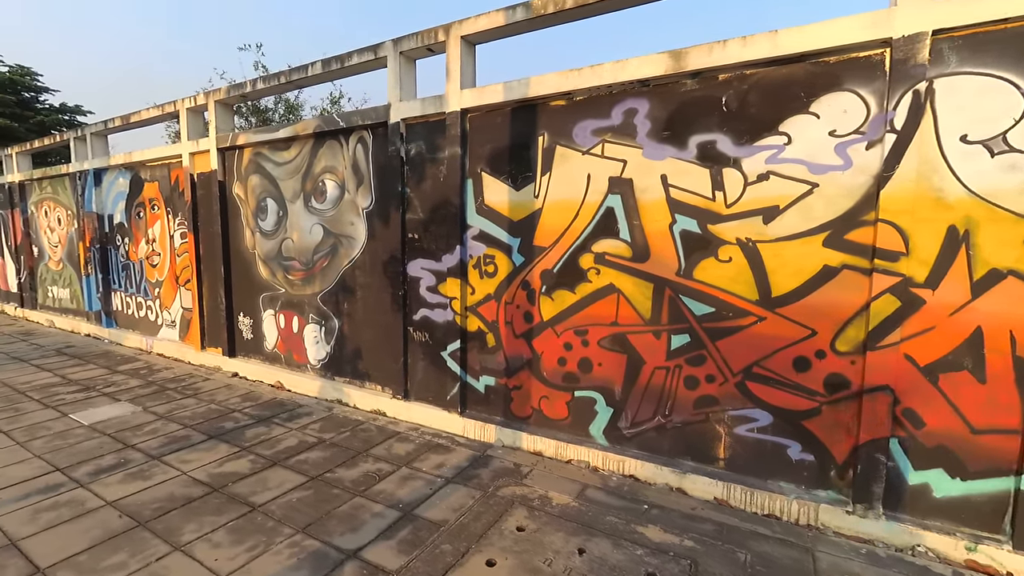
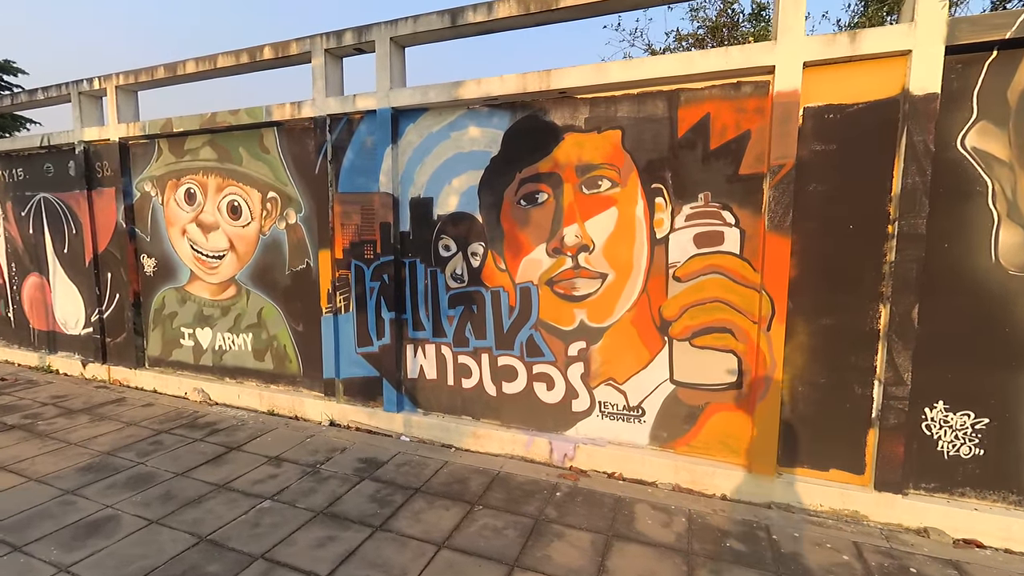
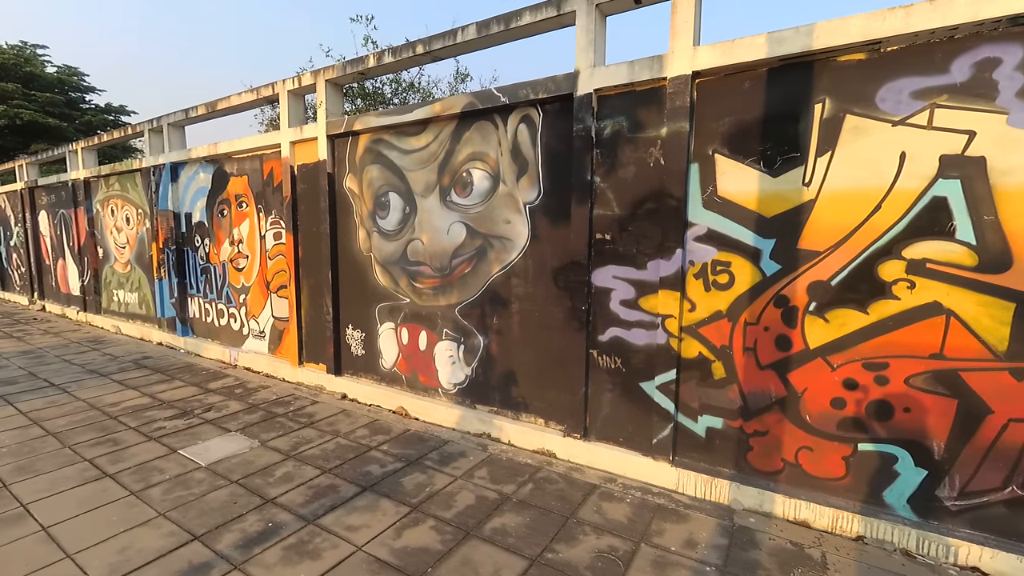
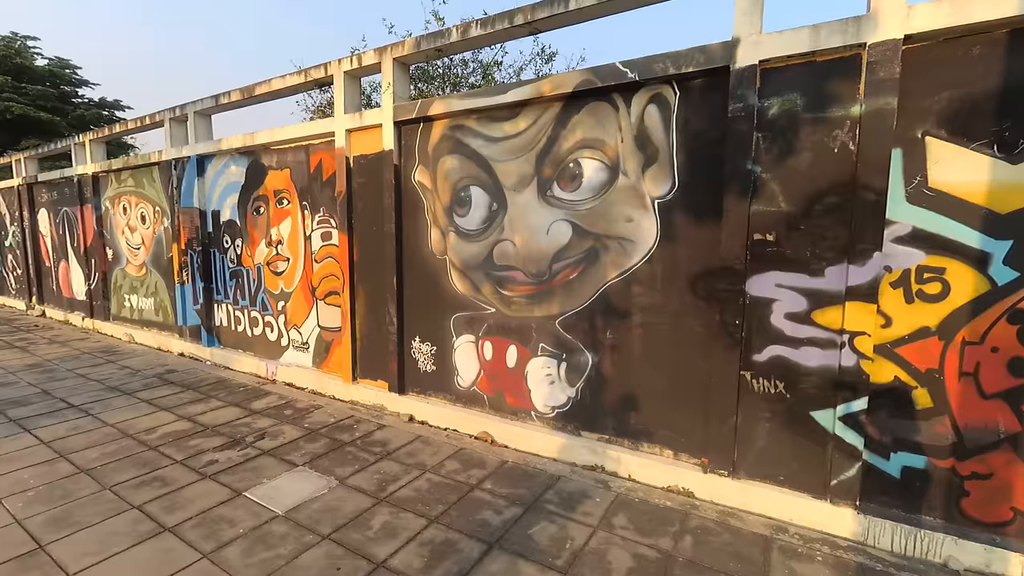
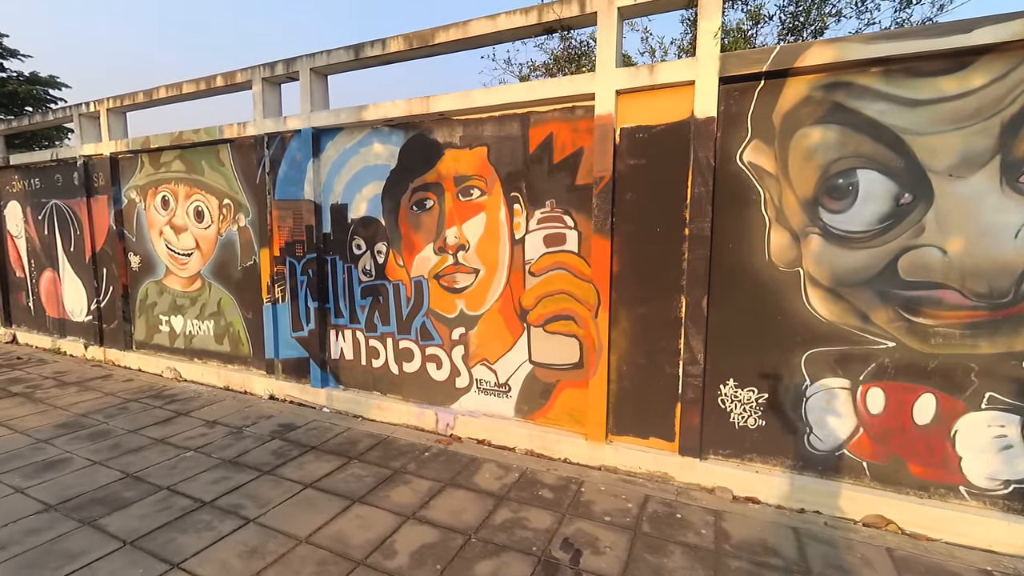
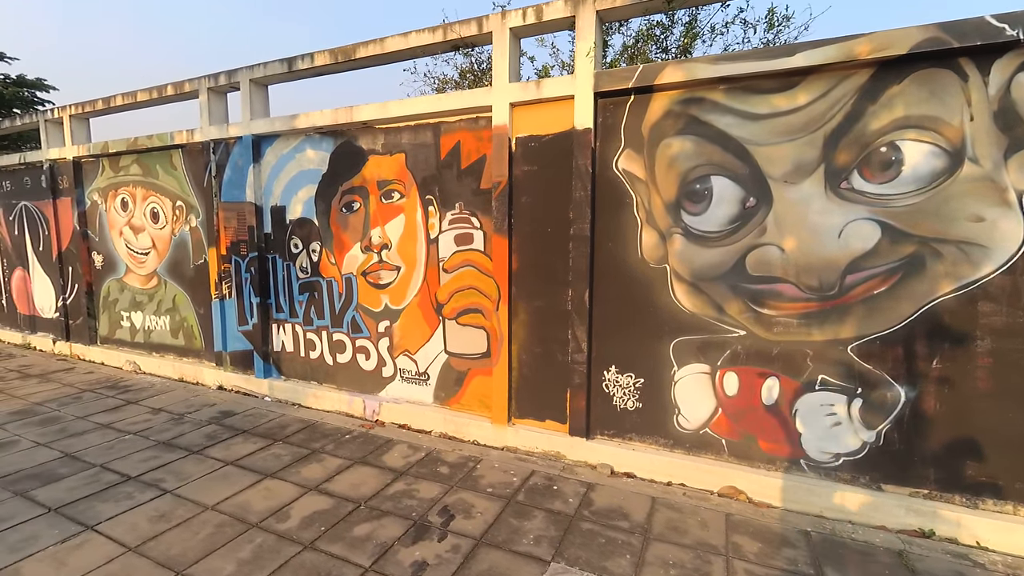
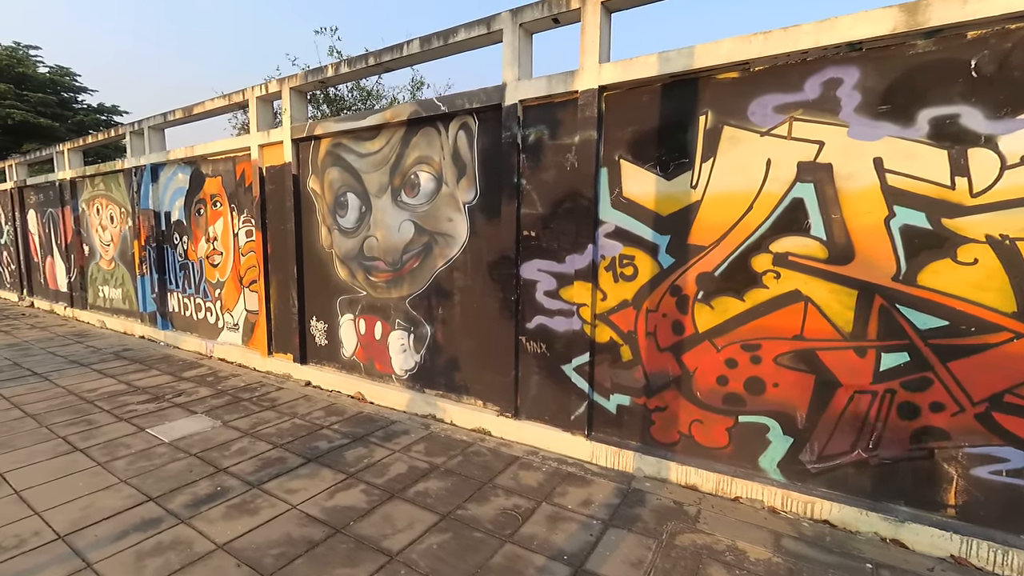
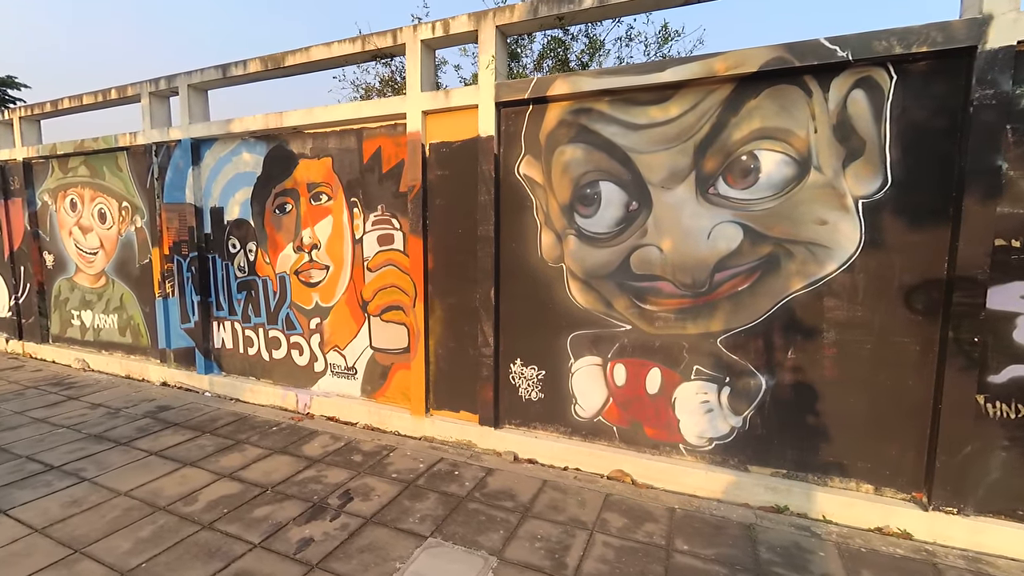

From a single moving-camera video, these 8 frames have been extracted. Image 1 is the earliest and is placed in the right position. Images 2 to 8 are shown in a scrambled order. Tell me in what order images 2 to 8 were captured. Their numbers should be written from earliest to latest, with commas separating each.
7, 3, 4, 8, 6, 5, 2
